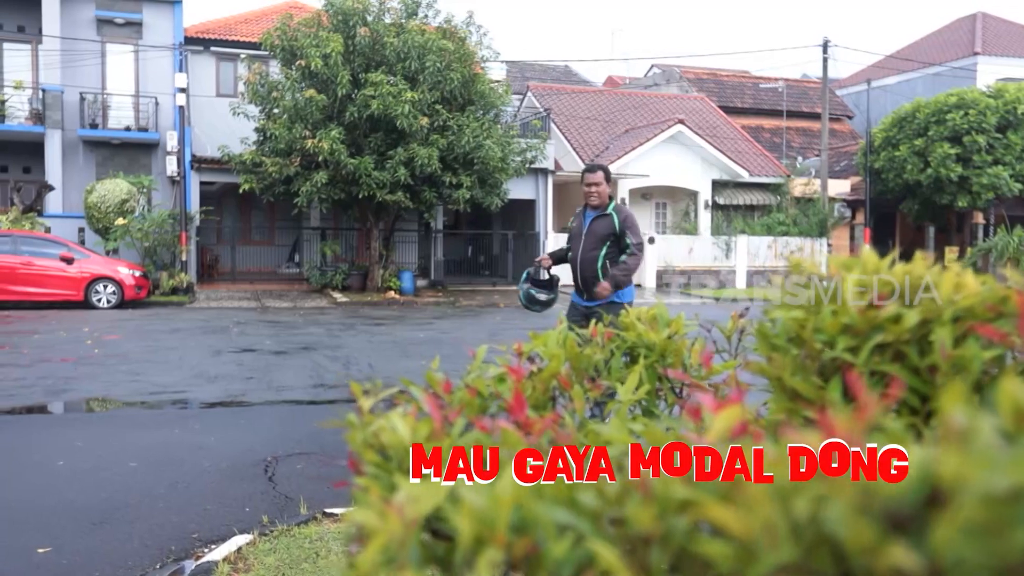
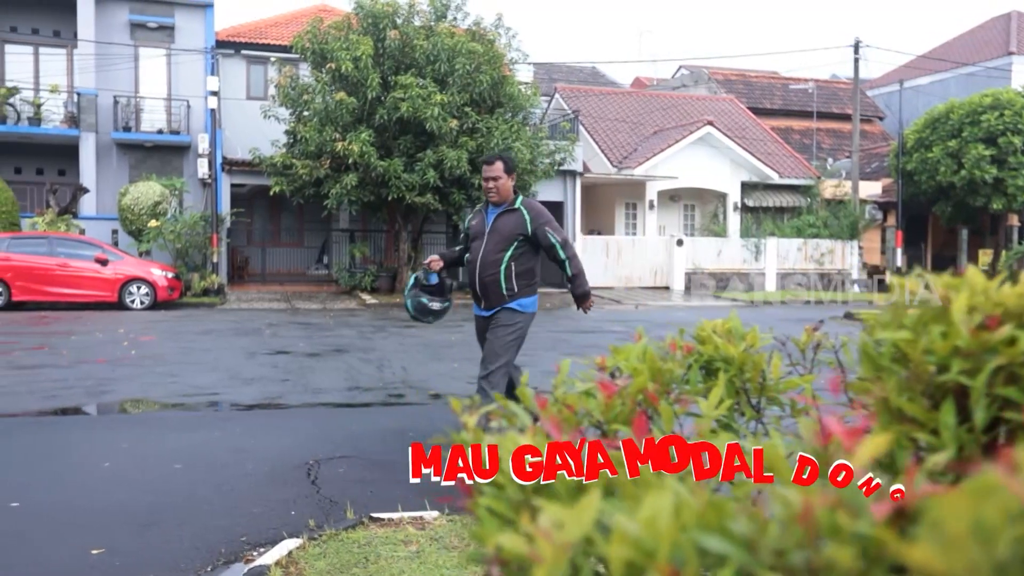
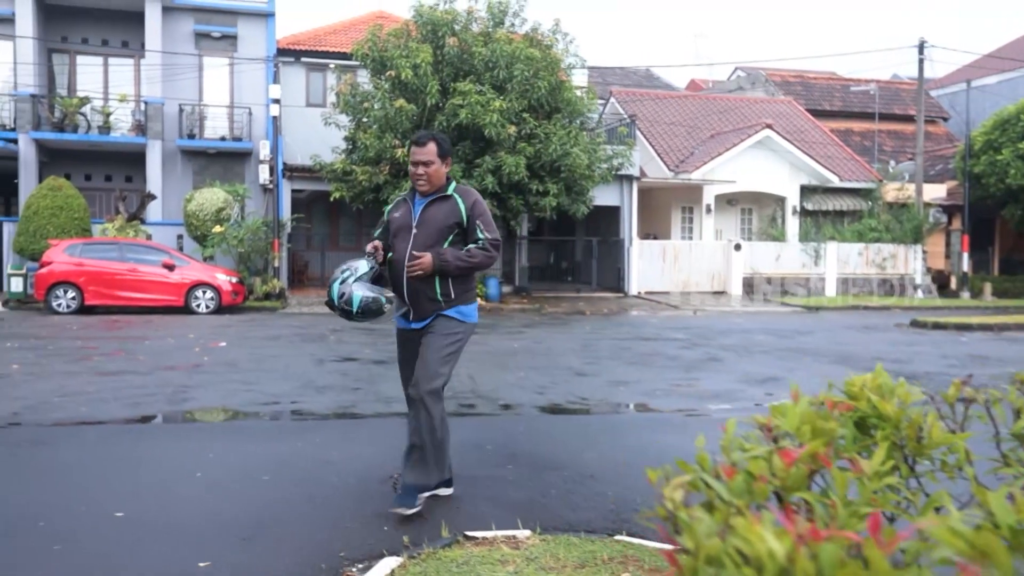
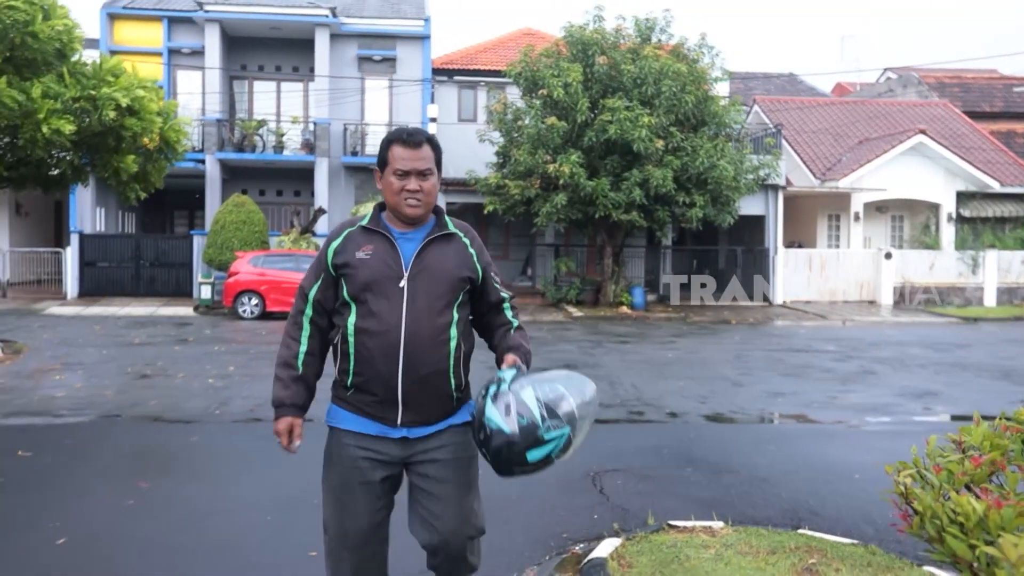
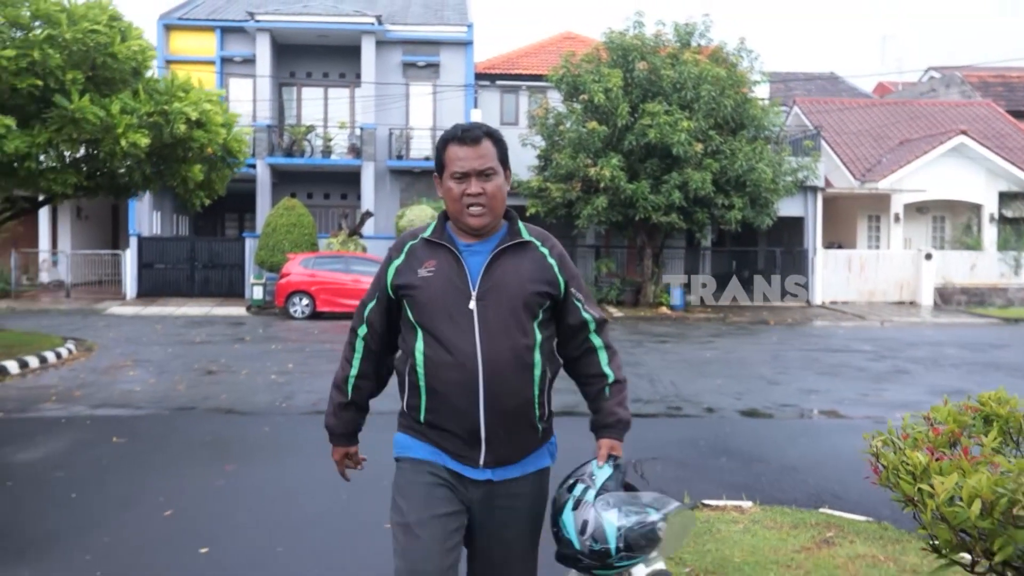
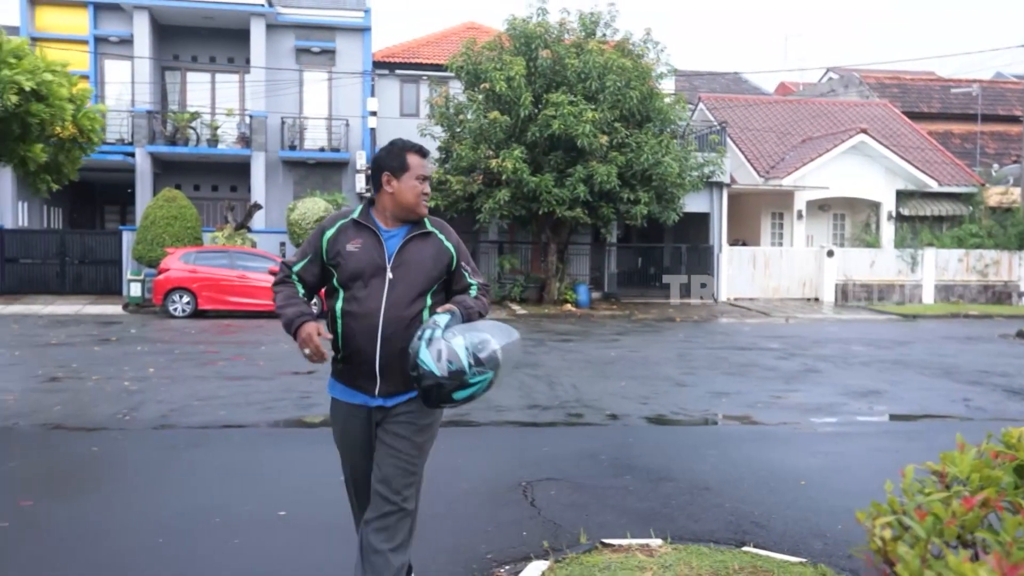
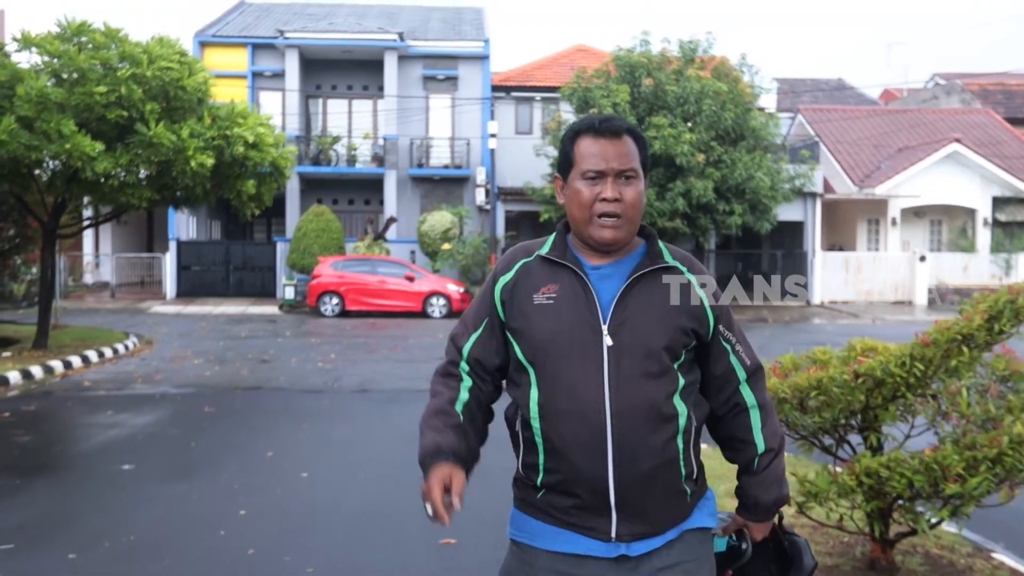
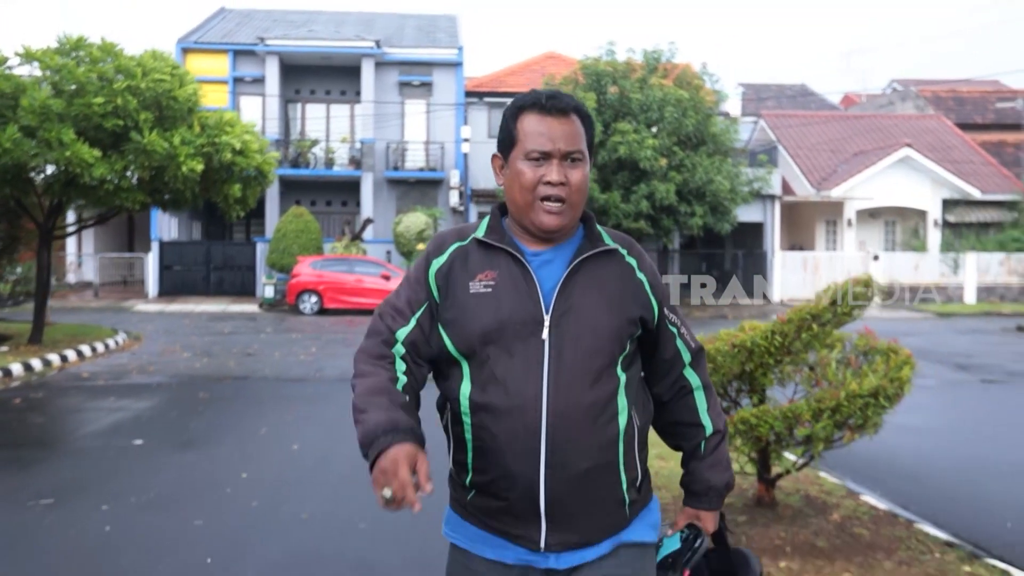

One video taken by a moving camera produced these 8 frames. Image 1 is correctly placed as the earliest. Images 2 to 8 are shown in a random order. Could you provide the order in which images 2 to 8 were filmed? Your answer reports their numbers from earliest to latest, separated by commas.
2, 3, 6, 4, 5, 7, 8
